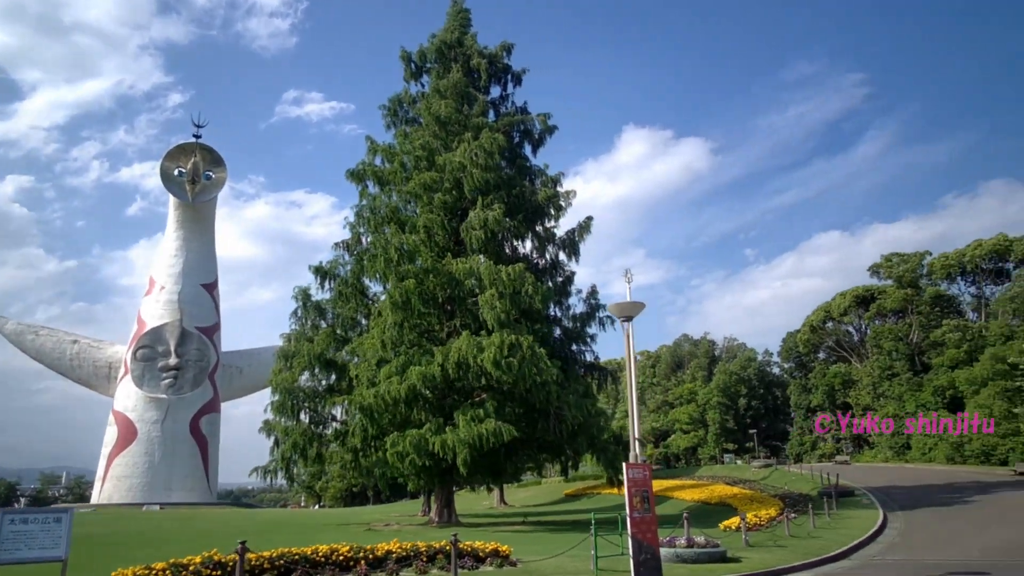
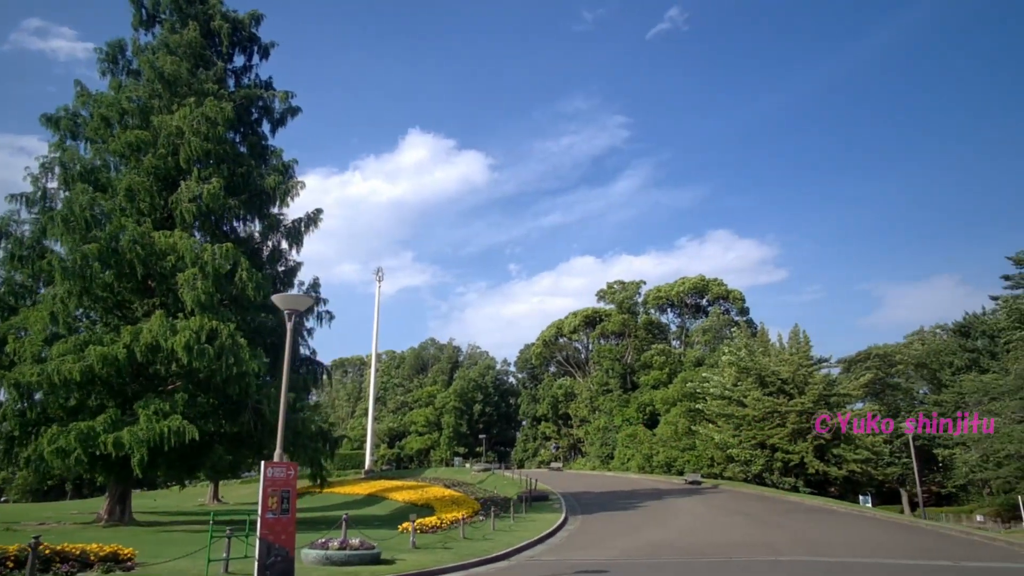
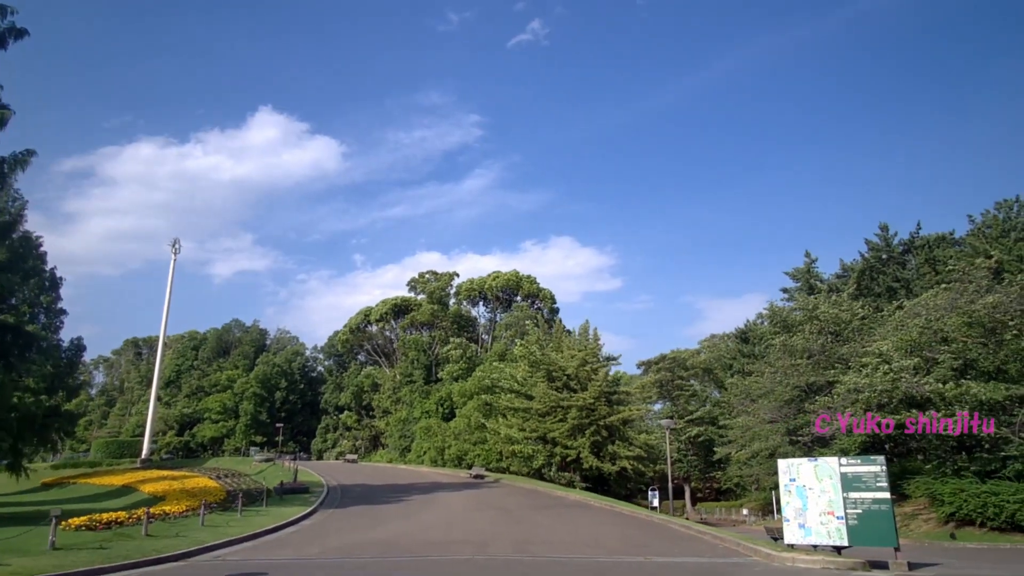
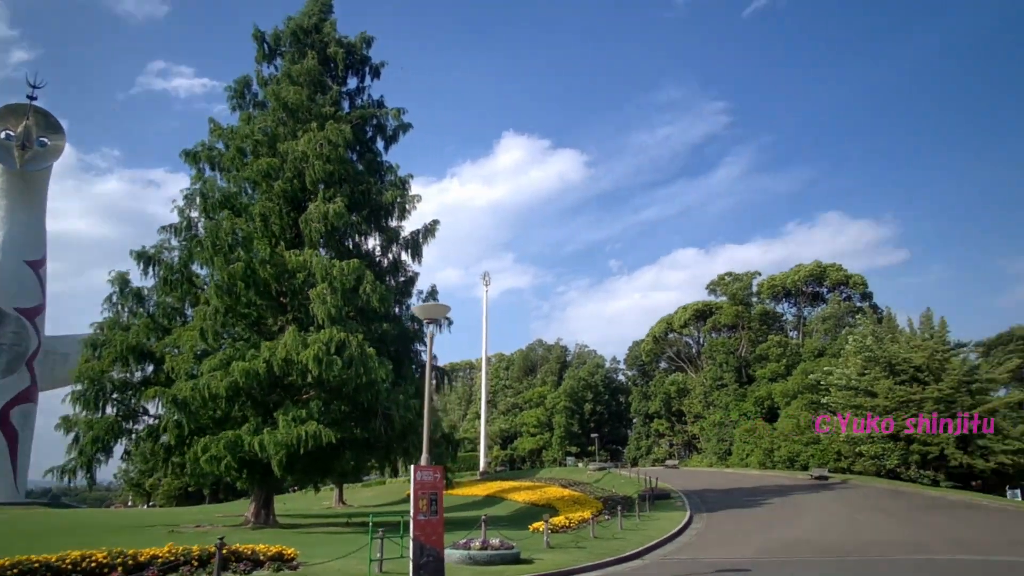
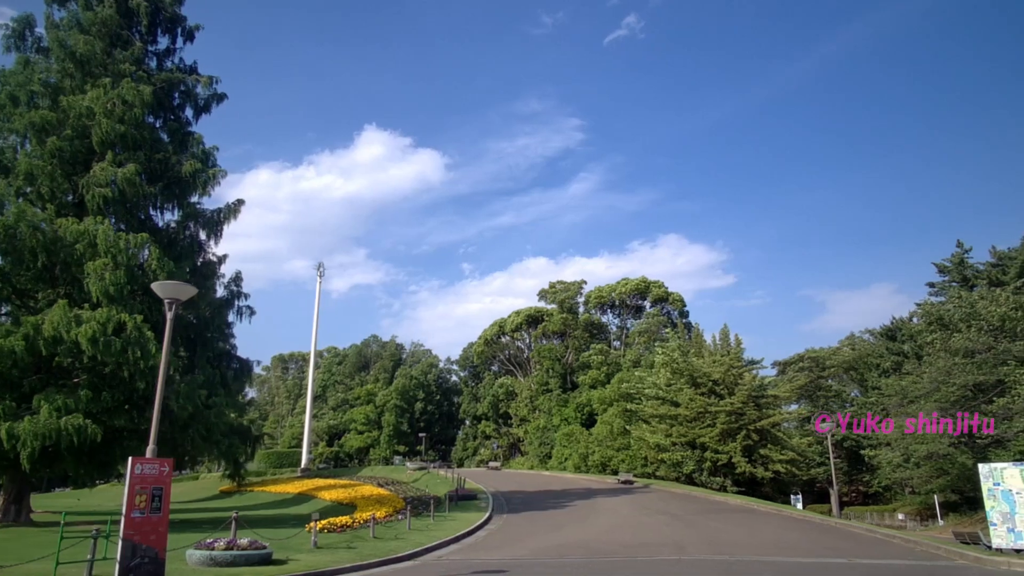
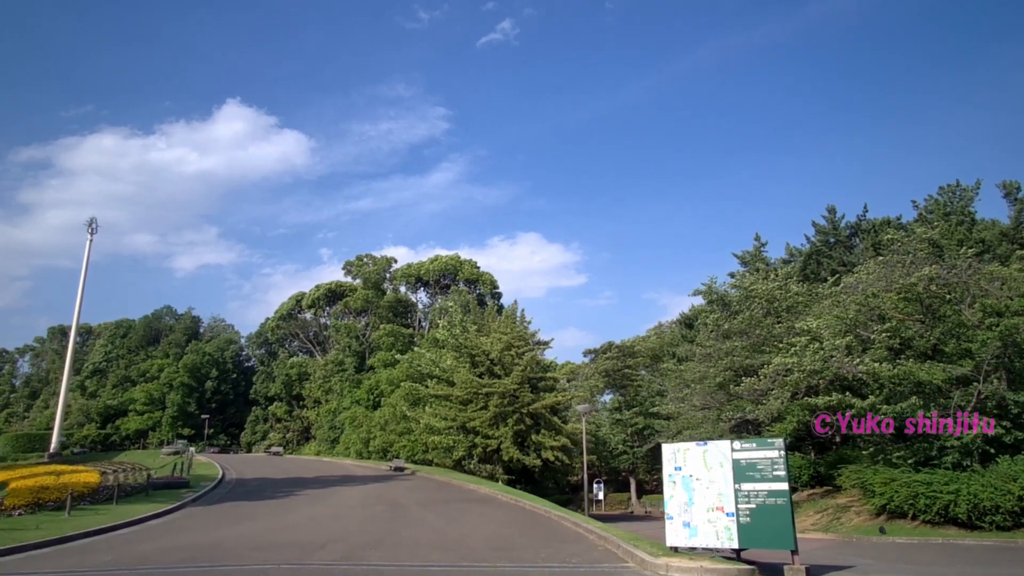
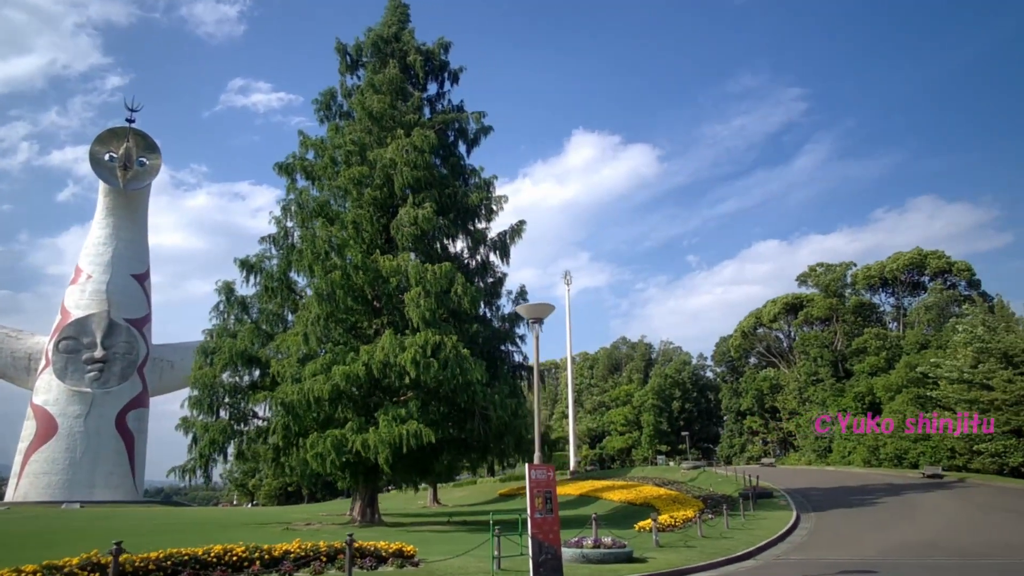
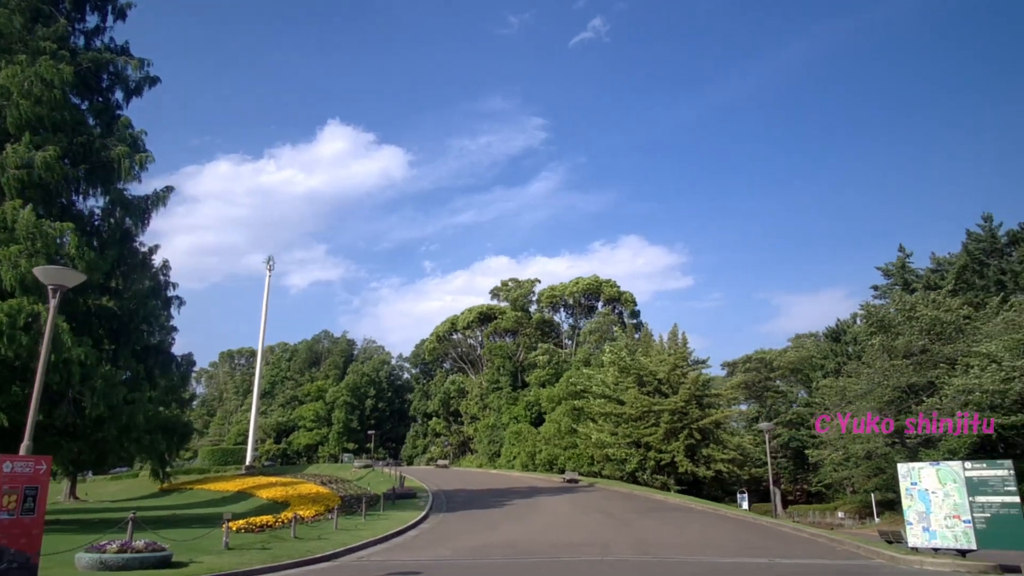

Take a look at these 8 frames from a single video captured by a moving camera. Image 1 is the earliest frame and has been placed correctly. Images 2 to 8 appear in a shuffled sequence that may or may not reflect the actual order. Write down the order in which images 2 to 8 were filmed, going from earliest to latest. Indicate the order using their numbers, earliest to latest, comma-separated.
7, 4, 2, 5, 8, 3, 6
